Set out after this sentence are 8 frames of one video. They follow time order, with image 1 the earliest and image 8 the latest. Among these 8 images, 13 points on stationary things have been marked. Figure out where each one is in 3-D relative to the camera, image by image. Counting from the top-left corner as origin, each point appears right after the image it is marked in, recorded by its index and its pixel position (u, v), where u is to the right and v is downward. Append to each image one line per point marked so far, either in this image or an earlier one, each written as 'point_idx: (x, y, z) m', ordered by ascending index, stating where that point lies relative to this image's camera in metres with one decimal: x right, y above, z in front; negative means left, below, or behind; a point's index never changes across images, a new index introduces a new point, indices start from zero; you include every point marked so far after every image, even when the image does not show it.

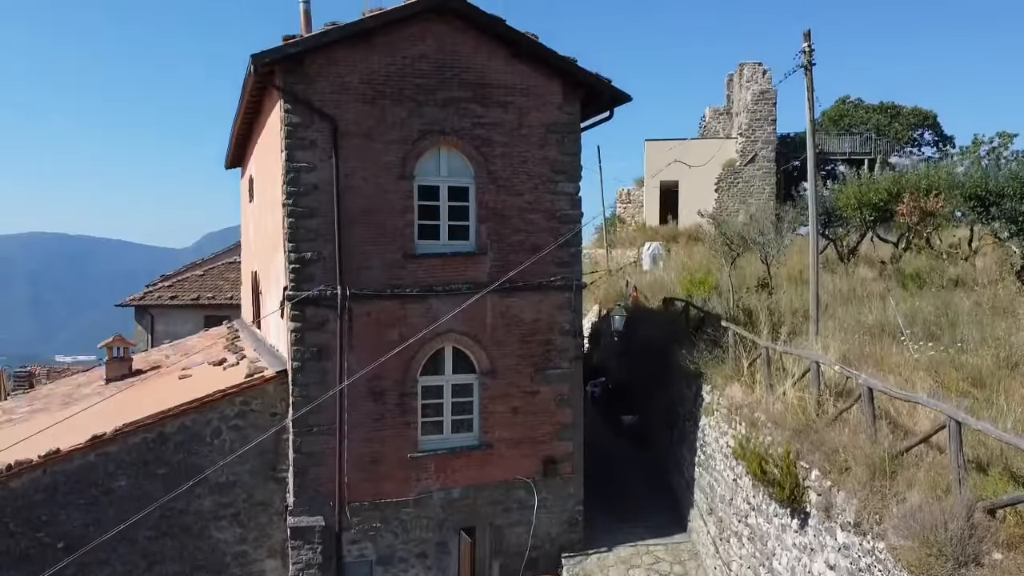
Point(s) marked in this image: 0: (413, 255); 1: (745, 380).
0: (-2.0, +0.7, +8.7) m
1: (+4.6, -1.8, +8.8) m
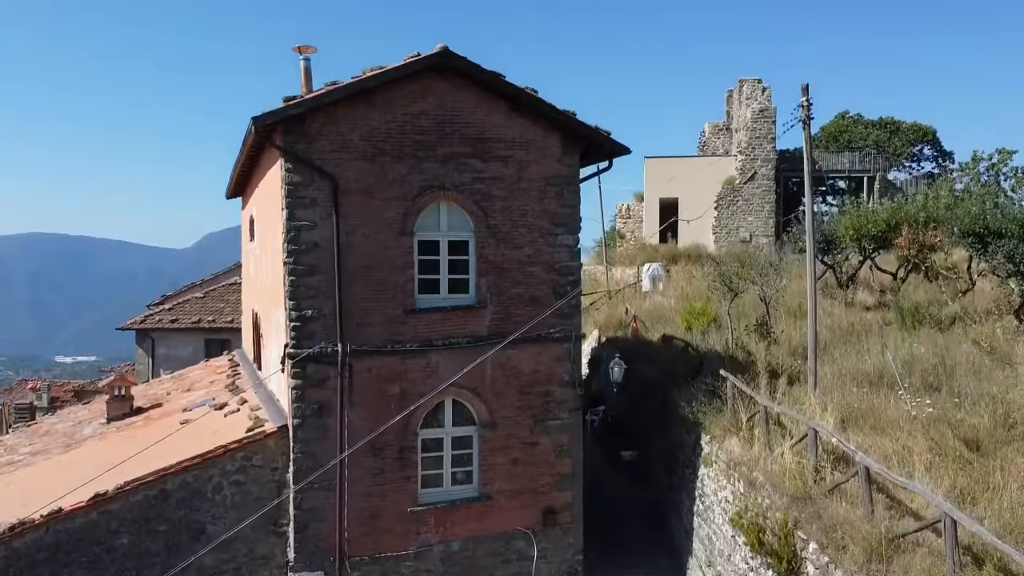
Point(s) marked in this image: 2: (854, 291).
0: (-2.0, -0.4, +8.8) m
1: (+4.6, -2.9, +8.8) m
2: (+13.3, -0.2, +17.3) m
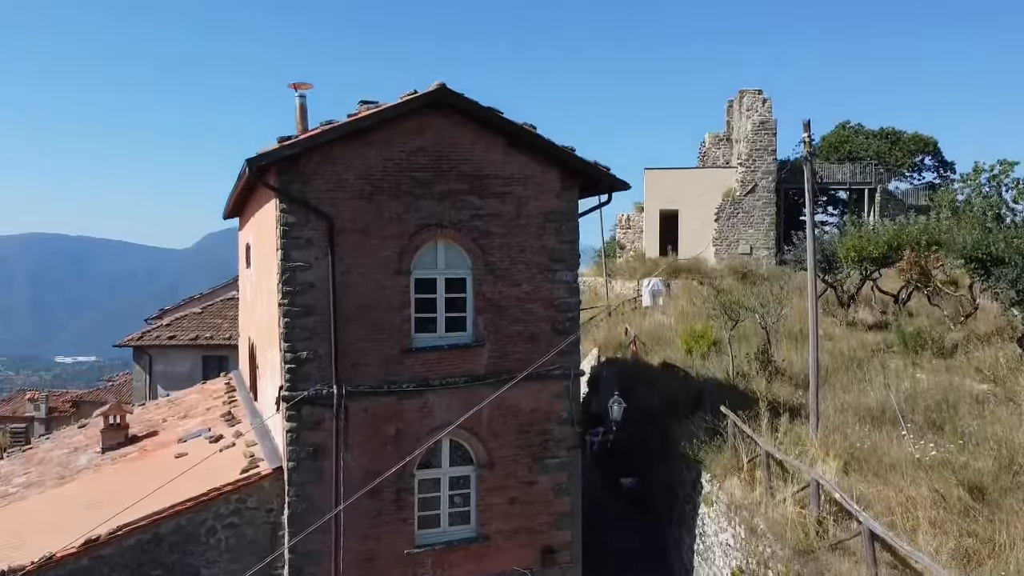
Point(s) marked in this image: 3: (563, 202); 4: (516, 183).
0: (-2.0, -1.2, +8.7) m
1: (+4.6, -3.7, +8.7) m
2: (+13.3, -1.0, +17.1) m
3: (+1.1, +1.8, +9.3) m
4: (+0.1, +2.1, +9.1) m
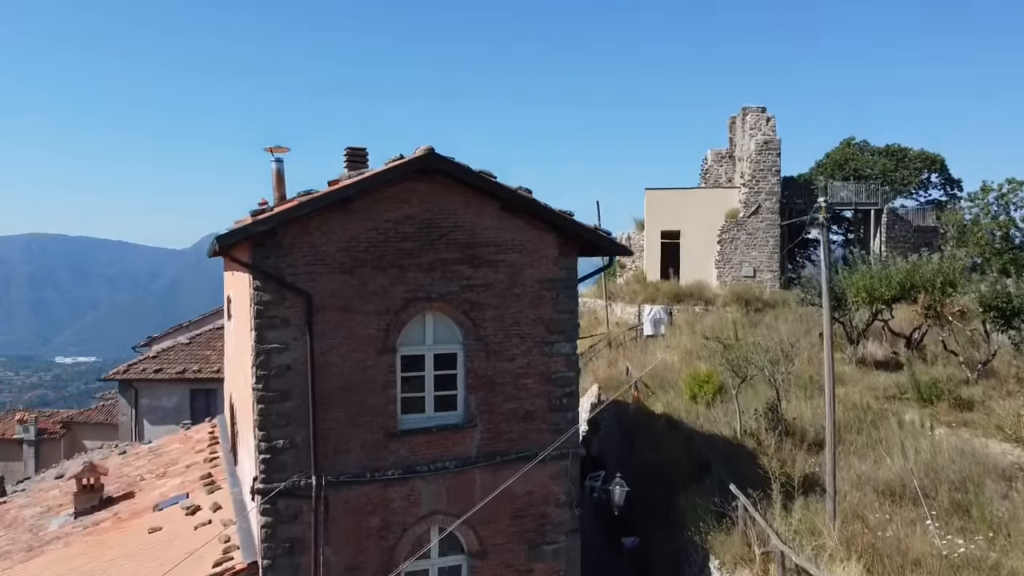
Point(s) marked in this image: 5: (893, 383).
0: (-2.1, -2.6, +8.0) m
1: (+4.4, -5.1, +8.1) m
2: (+13.1, -2.4, +16.5) m
3: (+1.0, +0.4, +8.6) m
4: (0.0, +0.7, +8.5) m
5: (+12.6, -3.1, +14.6) m
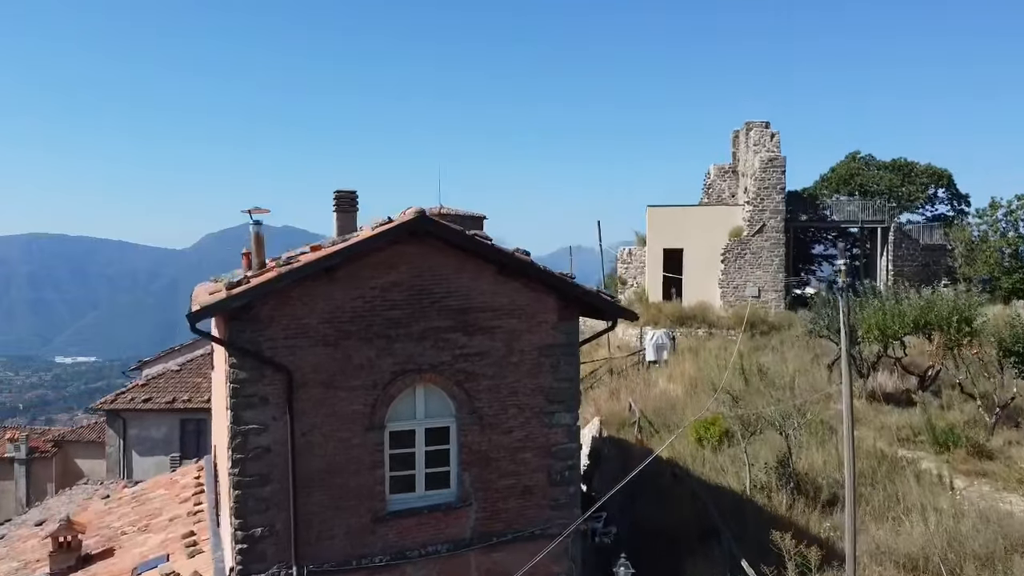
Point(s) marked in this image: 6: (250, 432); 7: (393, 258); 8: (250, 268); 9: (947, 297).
0: (-2.2, -3.8, +7.5) m
1: (+4.4, -6.3, +7.5) m
2: (+13.1, -3.6, +15.9) m
3: (+0.9, -0.8, +8.1) m
4: (-0.1, -0.5, +7.9) m
5: (+12.5, -4.3, +14.0) m
6: (-4.2, -2.3, +7.1) m
7: (-2.0, +0.5, +7.5) m
8: (-4.5, +0.3, +7.5) m
9: (+14.8, -0.3, +15.1) m
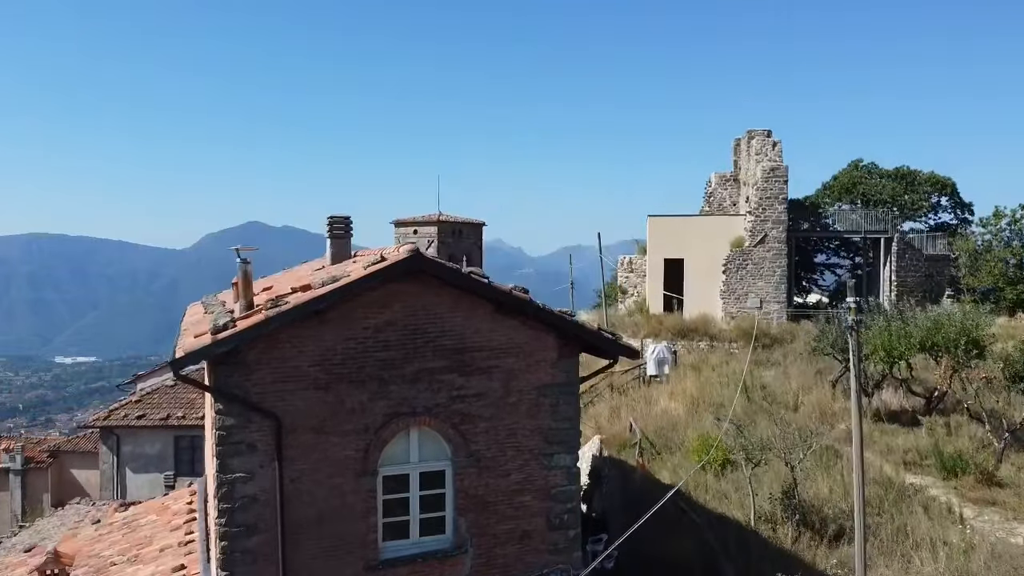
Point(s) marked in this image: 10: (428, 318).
0: (-2.2, -4.5, +7.2) m
1: (+4.4, -7.0, +7.2) m
2: (+13.0, -4.2, +15.7) m
3: (+0.9, -1.5, +7.8) m
4: (-0.1, -1.2, +7.6) m
5: (+12.5, -4.9, +13.7) m
6: (-4.2, -2.9, +6.8) m
7: (-2.0, -0.2, +7.2) m
8: (-4.5, -0.3, +7.3) m
9: (+14.7, -0.9, +14.8) m
10: (-1.4, -0.5, +7.3) m
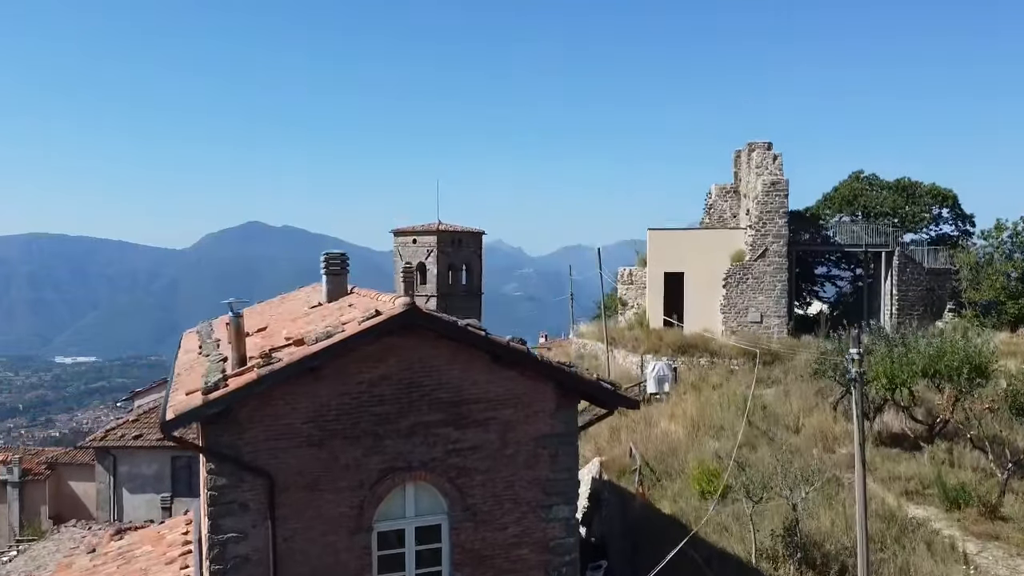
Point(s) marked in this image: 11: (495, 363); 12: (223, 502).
0: (-2.3, -5.4, +7.1) m
1: (+4.3, -7.8, +7.1) m
2: (+13.0, -5.1, +15.5) m
3: (+0.8, -2.3, +7.7) m
4: (-0.2, -2.0, +7.5) m
5: (+12.4, -5.8, +13.6) m
6: (-4.3, -3.8, +6.7) m
7: (-2.1, -1.0, +7.1) m
8: (-4.5, -1.2, +7.1) m
9: (+14.7, -1.8, +14.7) m
10: (-1.4, -1.3, +7.2) m
11: (-0.3, -1.3, +7.5) m
12: (-4.3, -3.2, +6.6) m
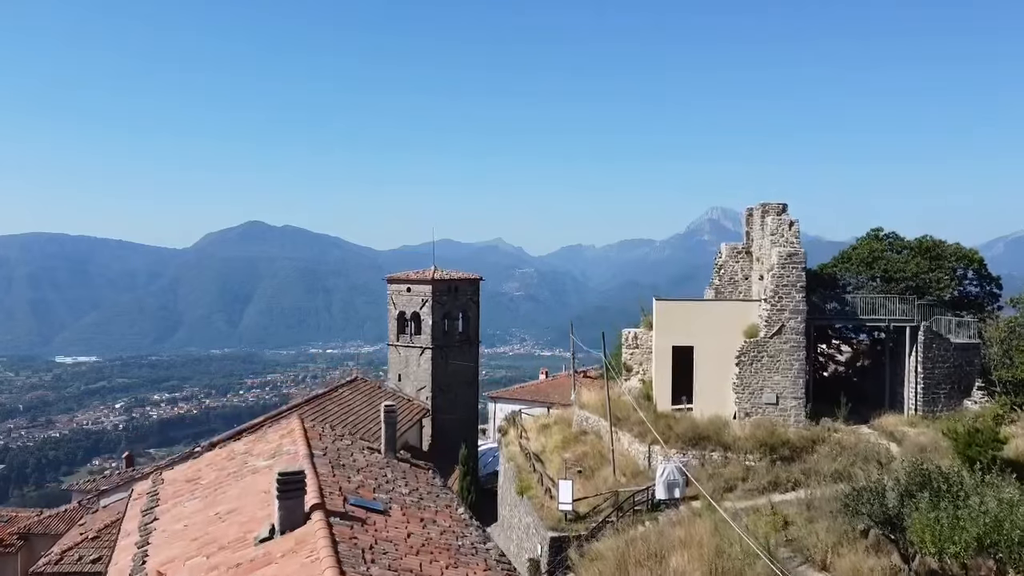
0: (-2.4, -9.6, +5.3) m
1: (+4.2, -12.1, +5.3) m
2: (+12.9, -9.4, +13.8) m
3: (+0.7, -6.6, +5.9) m
4: (-0.3, -6.3, +5.7) m
5: (+12.3, -10.1, +11.8) m
6: (-4.4, -8.1, +4.9) m
7: (-2.2, -5.3, +5.3) m
8: (-4.7, -5.5, +5.4) m
9: (+14.5, -6.1, +12.9) m
10: (-1.6, -5.6, +5.4) m
11: (-0.4, -5.6, +5.7) m
12: (-4.5, -7.5, +4.9) m
